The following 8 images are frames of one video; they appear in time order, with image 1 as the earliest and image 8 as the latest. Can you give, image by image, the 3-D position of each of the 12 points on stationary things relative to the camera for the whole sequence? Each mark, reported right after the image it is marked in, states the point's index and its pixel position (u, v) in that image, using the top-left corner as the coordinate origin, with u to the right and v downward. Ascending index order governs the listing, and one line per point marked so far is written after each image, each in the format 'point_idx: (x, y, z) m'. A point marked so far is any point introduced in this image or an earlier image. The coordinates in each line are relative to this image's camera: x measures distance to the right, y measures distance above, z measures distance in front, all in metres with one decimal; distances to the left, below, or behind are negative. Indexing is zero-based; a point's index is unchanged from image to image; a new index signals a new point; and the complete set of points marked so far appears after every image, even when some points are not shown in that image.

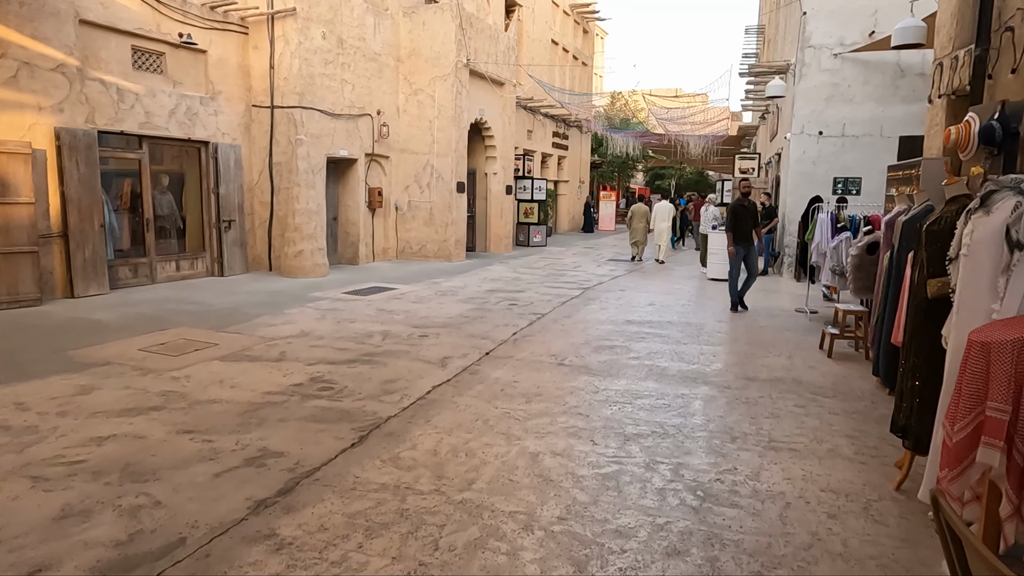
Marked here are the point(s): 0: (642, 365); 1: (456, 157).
0: (+1.2, -0.7, +6.1) m
1: (-1.2, +2.8, +14.2) m
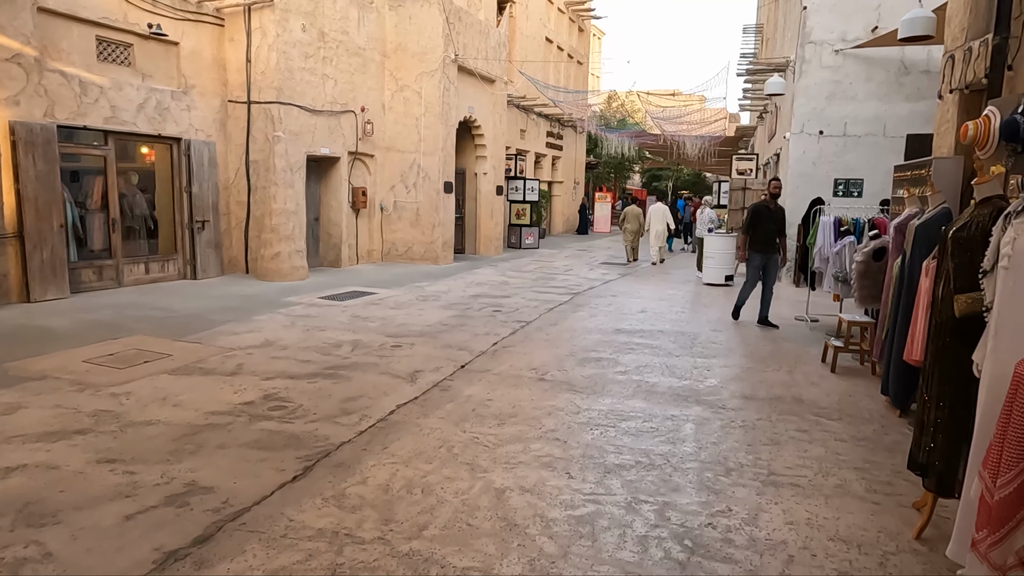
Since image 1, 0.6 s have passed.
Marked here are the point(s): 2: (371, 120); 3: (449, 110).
0: (+1.0, -0.8, +5.6) m
1: (-1.4, +2.8, +13.7) m
2: (-2.9, +3.4, +13.4) m
3: (-1.3, +3.7, +13.8) m
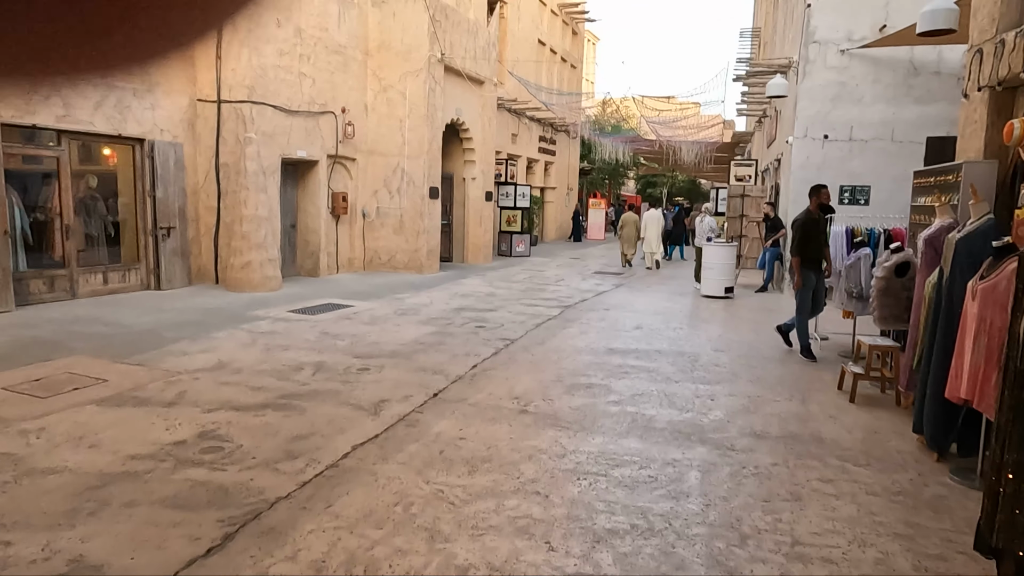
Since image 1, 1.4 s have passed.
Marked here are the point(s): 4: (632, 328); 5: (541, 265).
0: (+0.8, -0.9, +4.9) m
1: (-1.6, +2.5, +13.1) m
2: (-3.1, +3.2, +12.7) m
3: (-1.5, +3.5, +13.2) m
4: (+1.5, -0.5, +8.1) m
5: (+0.7, +0.6, +16.0) m
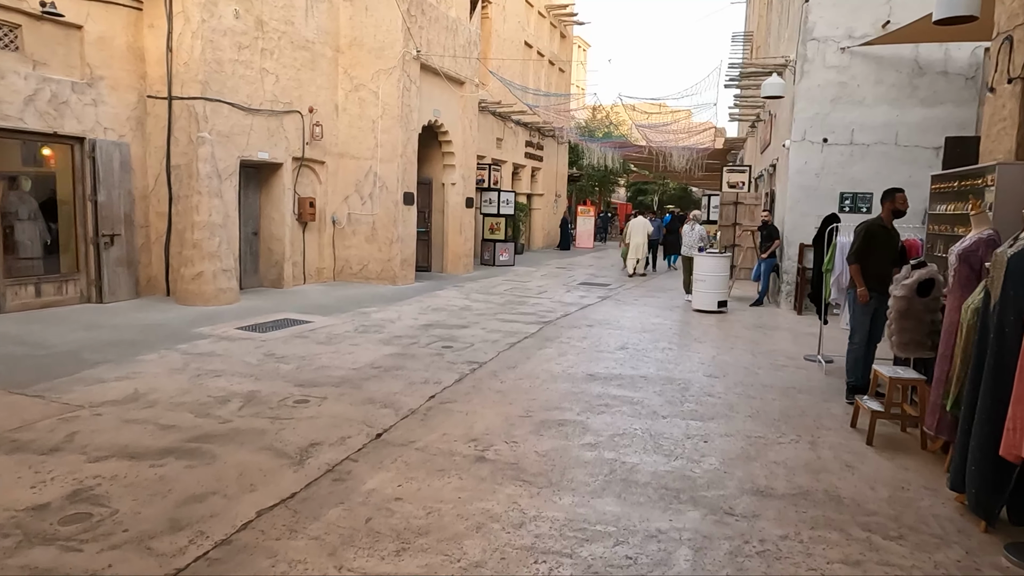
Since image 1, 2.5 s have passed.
0: (+0.5, -1.1, +4.1) m
1: (-2.0, +2.3, +12.3) m
2: (-3.4, +3.0, +11.9) m
3: (-1.9, +3.3, +12.4) m
4: (+1.2, -0.7, +7.3) m
5: (+0.3, +0.3, +15.2) m
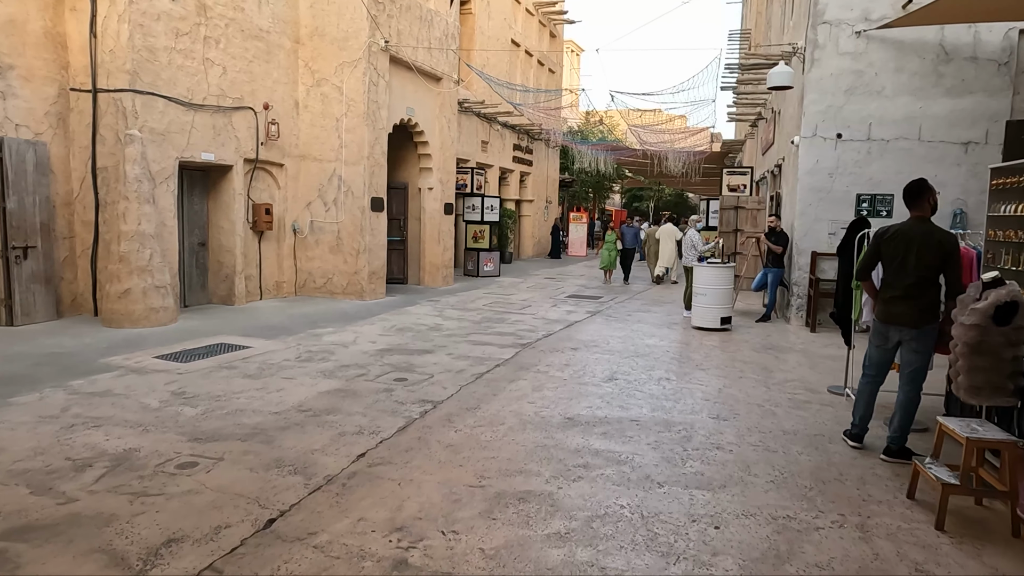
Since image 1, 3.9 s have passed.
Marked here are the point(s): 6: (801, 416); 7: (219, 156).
0: (+0.3, -1.2, +2.9) m
1: (-2.4, +2.1, +11.1) m
2: (-3.8, +2.7, +10.7) m
3: (-2.3, +3.0, +11.2) m
4: (+0.8, -0.9, +6.1) m
5: (-0.1, 0.0, +14.0) m
6: (+2.2, -1.0, +5.1) m
7: (-4.3, +1.9, +9.7) m
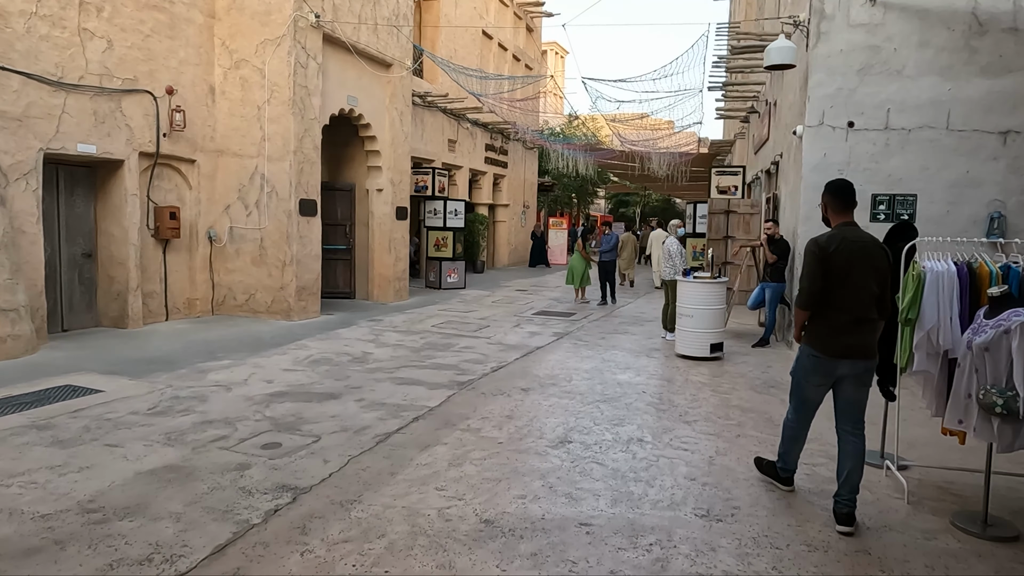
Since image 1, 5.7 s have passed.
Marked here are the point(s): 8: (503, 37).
0: (-0.3, -1.4, +1.3) m
1: (-3.0, +1.8, +9.4) m
2: (-4.5, +2.5, +9.1) m
3: (-2.9, +2.8, +9.6) m
4: (+0.3, -1.1, +4.5) m
5: (-0.8, -0.3, +12.4) m
6: (+1.7, -1.2, +3.5) m
7: (-4.9, +1.7, +8.0) m
8: (-0.3, +7.6, +19.9) m
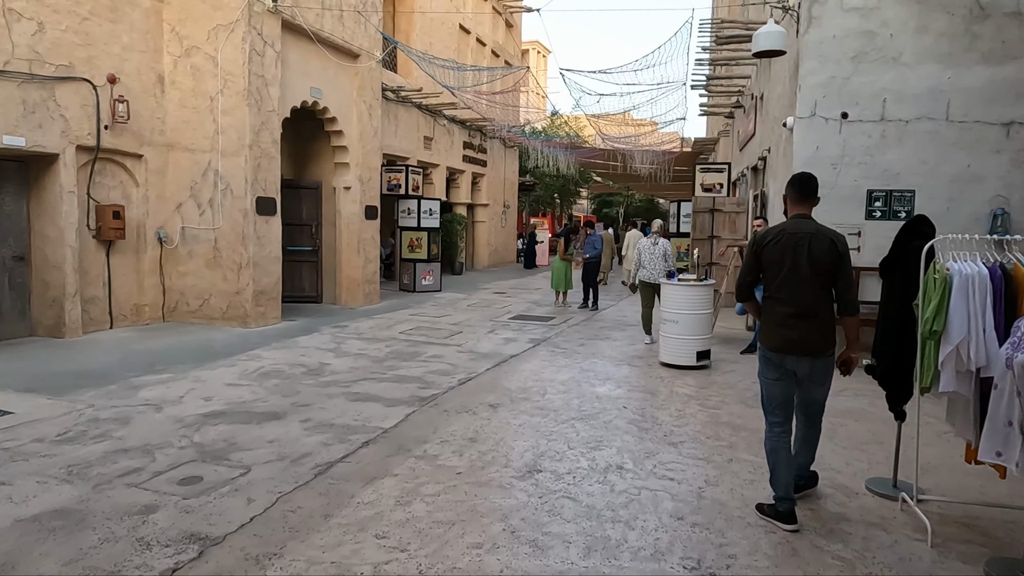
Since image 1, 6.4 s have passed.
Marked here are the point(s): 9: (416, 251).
0: (-0.4, -1.4, +0.7) m
1: (-3.4, +1.8, +8.8) m
2: (-4.8, +2.4, +8.4) m
3: (-3.3, +2.7, +8.9) m
4: (0.0, -1.1, +3.9) m
5: (-1.2, -0.3, +11.8) m
6: (+1.5, -1.2, +2.9) m
7: (-5.2, +1.6, +7.3) m
8: (-0.9, +7.5, +19.3) m
9: (-2.0, +0.8, +13.8) m
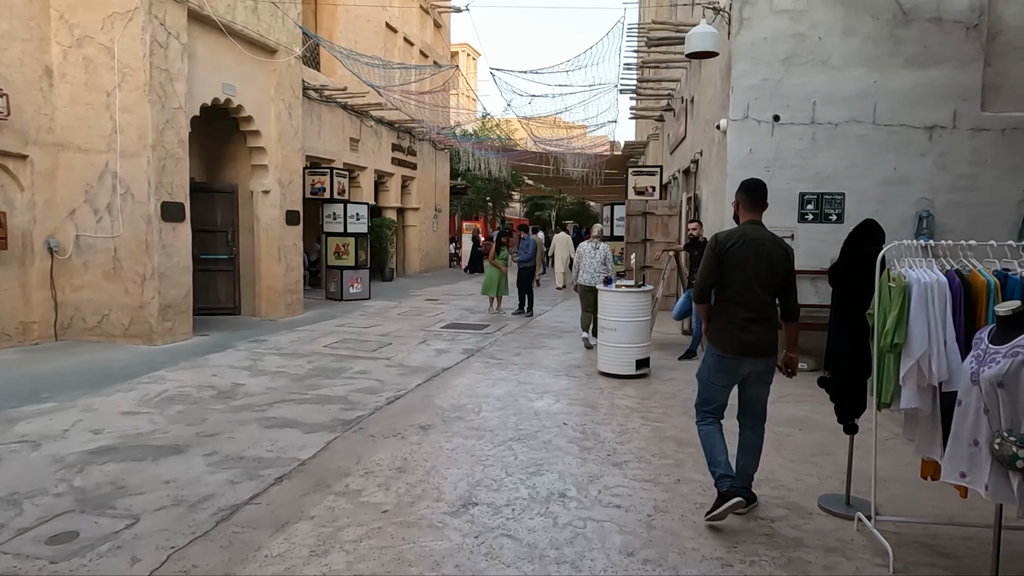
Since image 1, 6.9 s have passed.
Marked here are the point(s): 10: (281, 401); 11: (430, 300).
0: (-0.4, -1.5, +0.2) m
1: (-4.3, +1.6, +8.0) m
2: (-5.6, +2.2, +7.5) m
3: (-4.2, +2.5, +8.2) m
4: (-0.3, -1.2, +3.5) m
5: (-2.3, -0.5, +11.2) m
6: (+1.2, -1.2, +2.7) m
7: (-5.9, +1.4, +6.4) m
8: (-2.9, +7.3, +18.8) m
9: (-3.4, +0.6, +13.2) m
10: (-2.0, -1.0, +5.7) m
11: (-1.7, -0.2, +14.0) m
